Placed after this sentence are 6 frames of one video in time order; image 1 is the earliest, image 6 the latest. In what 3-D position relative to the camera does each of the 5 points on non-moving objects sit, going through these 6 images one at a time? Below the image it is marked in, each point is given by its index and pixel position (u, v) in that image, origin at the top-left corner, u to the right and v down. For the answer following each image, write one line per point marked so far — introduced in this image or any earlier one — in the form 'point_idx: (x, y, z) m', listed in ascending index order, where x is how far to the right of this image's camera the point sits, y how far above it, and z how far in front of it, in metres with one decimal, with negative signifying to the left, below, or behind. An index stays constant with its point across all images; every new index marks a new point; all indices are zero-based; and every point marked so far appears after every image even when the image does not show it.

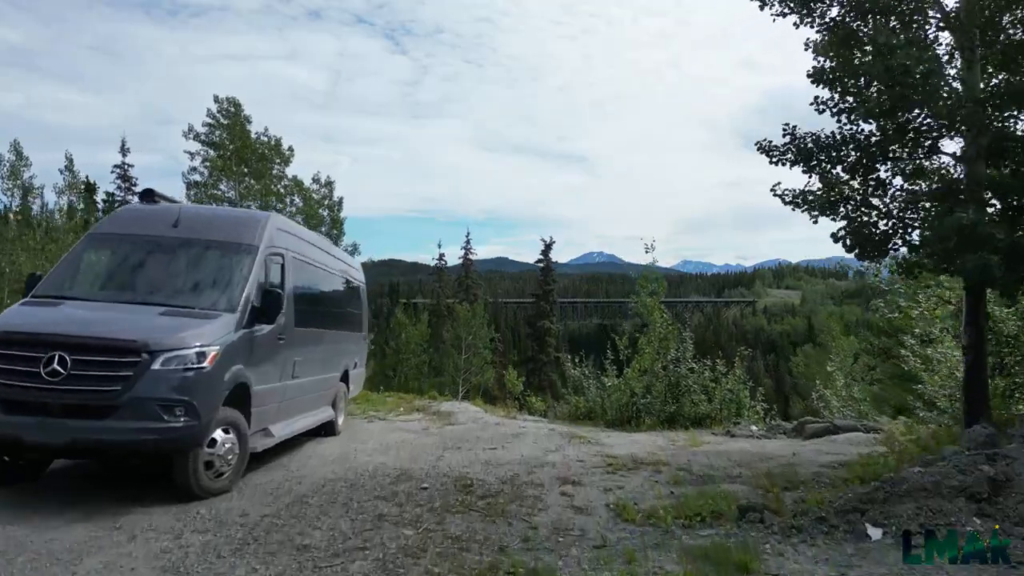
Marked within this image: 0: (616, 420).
0: (+1.4, -1.8, +9.3) m
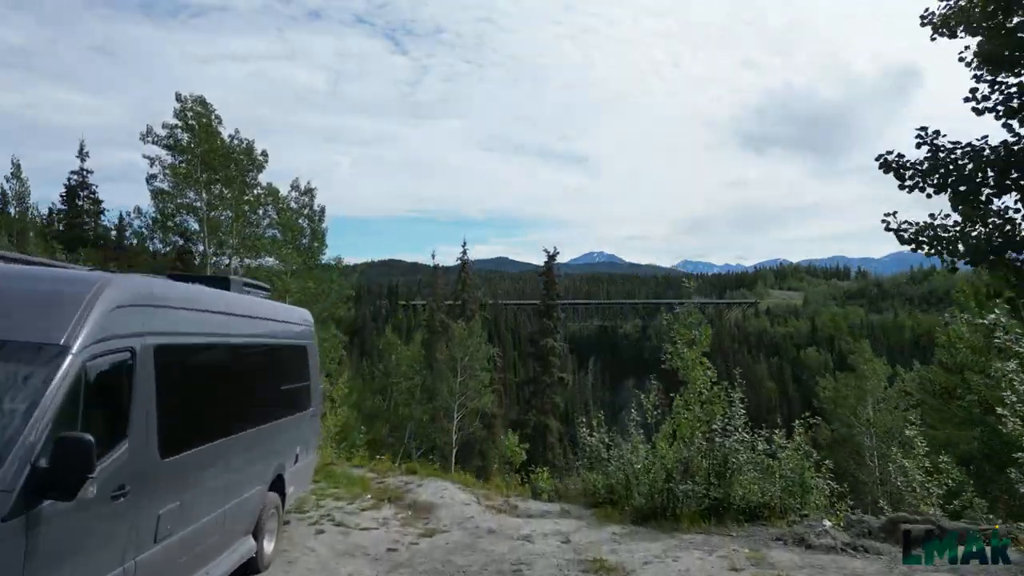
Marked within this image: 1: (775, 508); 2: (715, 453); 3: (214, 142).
0: (+1.4, -2.3, +7.3) m
1: (+2.7, -2.2, +7.2) m
2: (+2.1, -1.7, +7.3) m
3: (-7.4, +3.5, +17.3) m
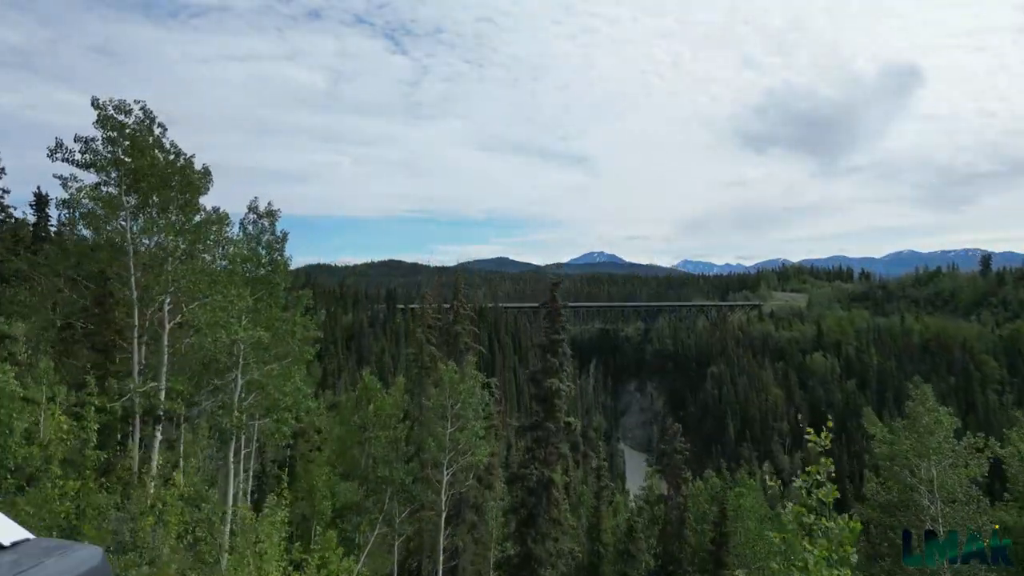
0: (+1.4, -3.2, +4.3) m
1: (+2.7, -3.2, +4.2) m
2: (+2.1, -2.6, +4.3) m
3: (-7.4, +2.6, +14.3) m
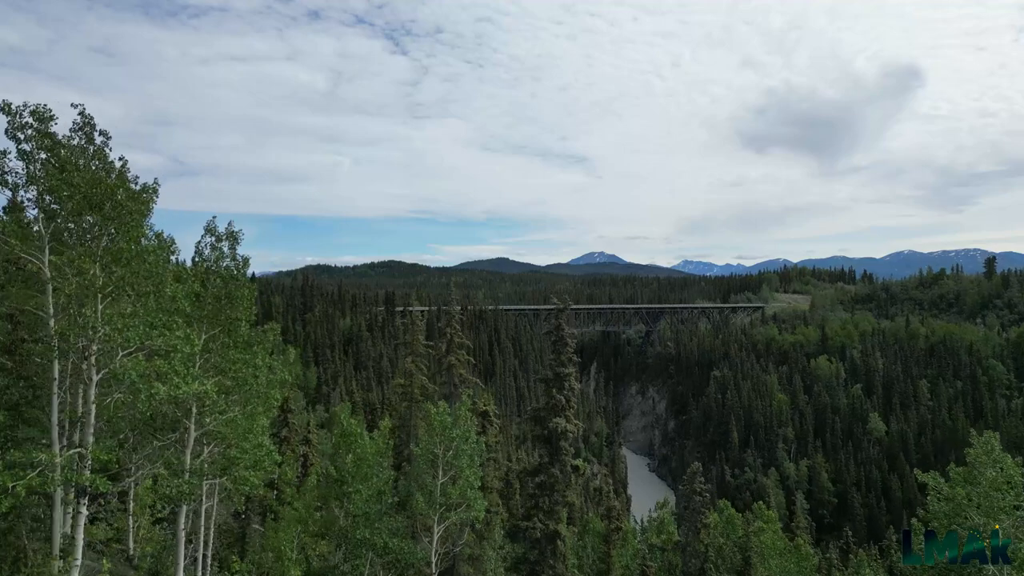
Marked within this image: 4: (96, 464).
0: (+1.4, -3.9, +2.0) m
1: (+2.7, -3.8, +1.9) m
2: (+2.1, -3.3, +2.0) m
3: (-7.4, +1.9, +12.1) m
4: (-6.3, -2.6, +10.6) m
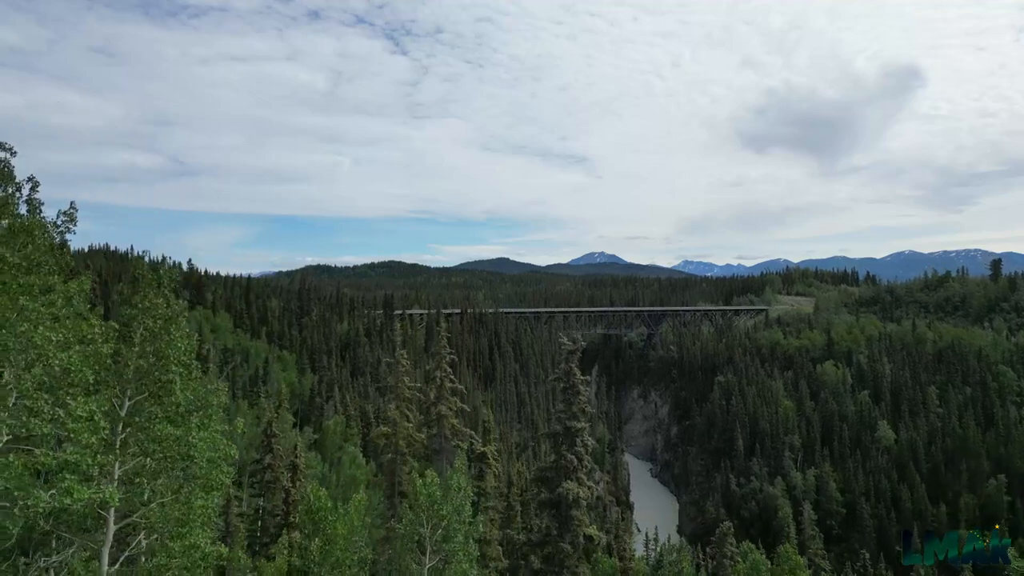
0: (+1.4, -4.7, -0.7) m
1: (+2.7, -4.7, -0.8) m
2: (+2.1, -4.1, -0.7) m
3: (-7.4, +1.0, +9.3) m
4: (-6.2, -3.4, +7.9) m
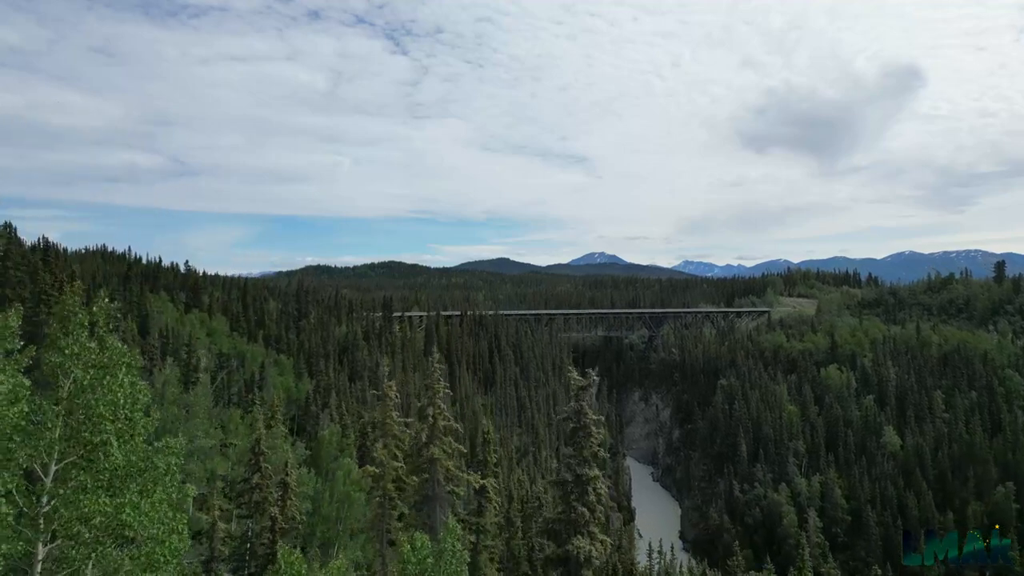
0: (+1.5, -5.3, -2.4) m
1: (+2.8, -5.3, -2.5) m
2: (+2.2, -4.7, -2.4) m
3: (-7.3, +0.5, +7.6) m
4: (-6.2, -4.0, +6.2) m
